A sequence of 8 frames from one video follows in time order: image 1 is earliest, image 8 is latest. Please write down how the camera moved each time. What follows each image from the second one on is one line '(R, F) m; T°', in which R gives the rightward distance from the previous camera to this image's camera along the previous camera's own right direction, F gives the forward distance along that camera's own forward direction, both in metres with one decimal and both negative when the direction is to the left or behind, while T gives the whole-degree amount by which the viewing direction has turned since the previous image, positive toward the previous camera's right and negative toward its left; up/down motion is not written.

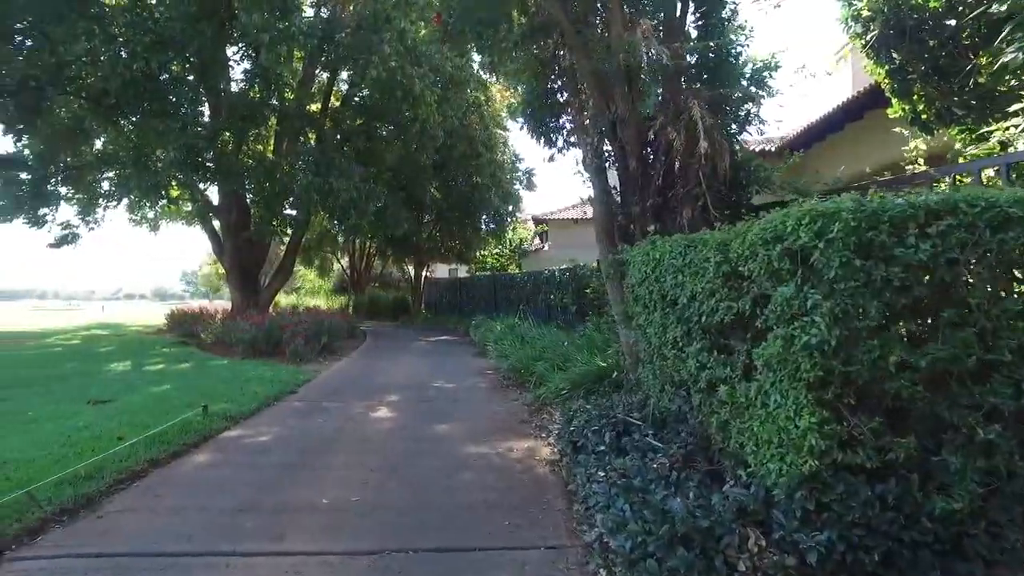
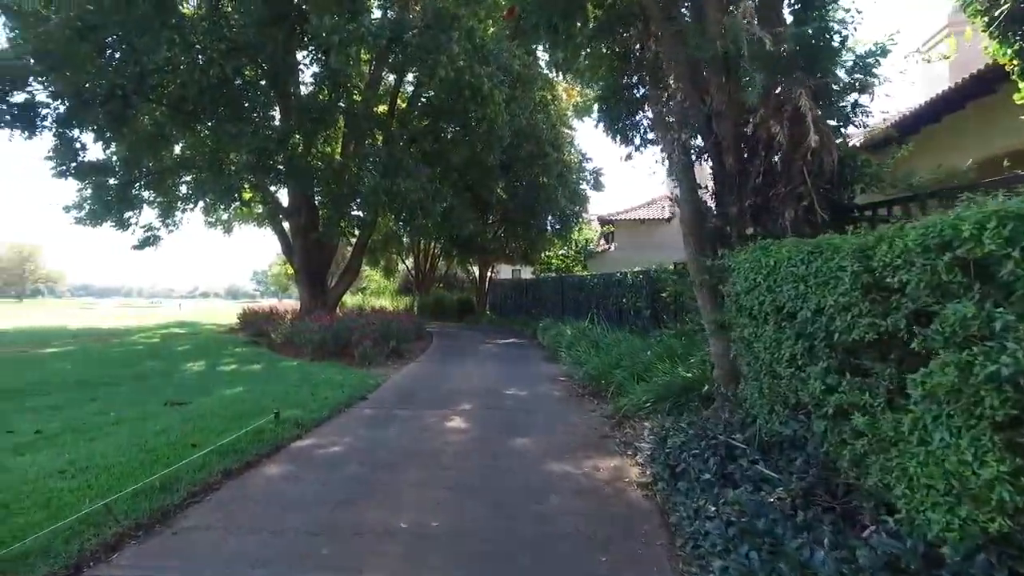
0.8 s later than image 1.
(-0.1, +0.3) m; -5°
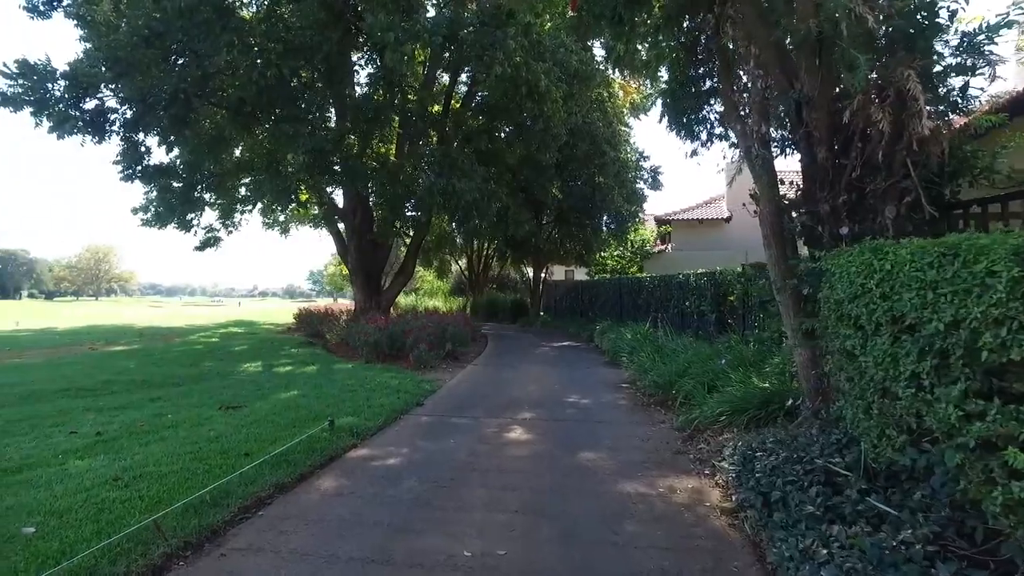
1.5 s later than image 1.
(-0.1, +0.3) m; -4°
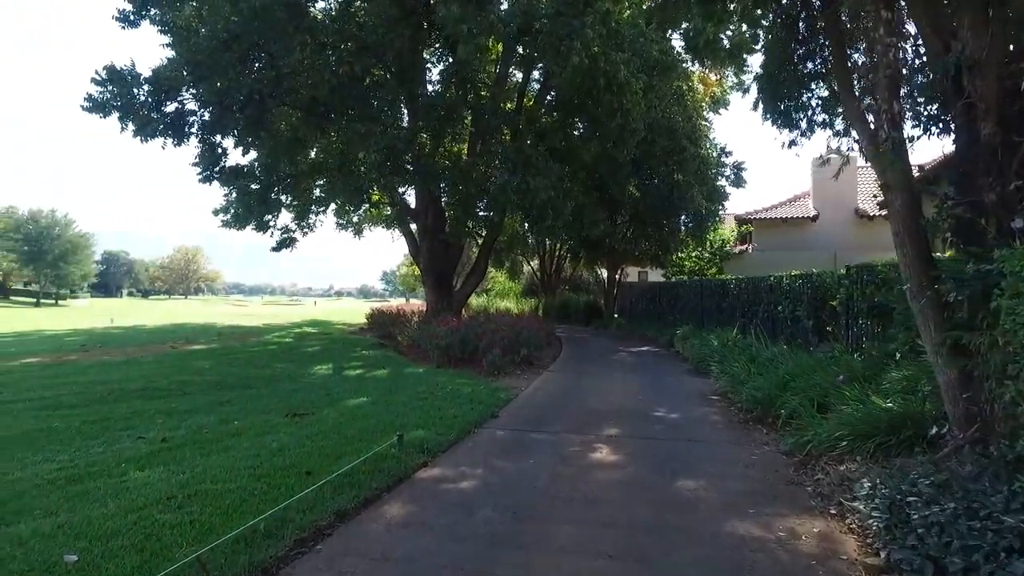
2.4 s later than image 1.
(-0.1, +0.5) m; -6°
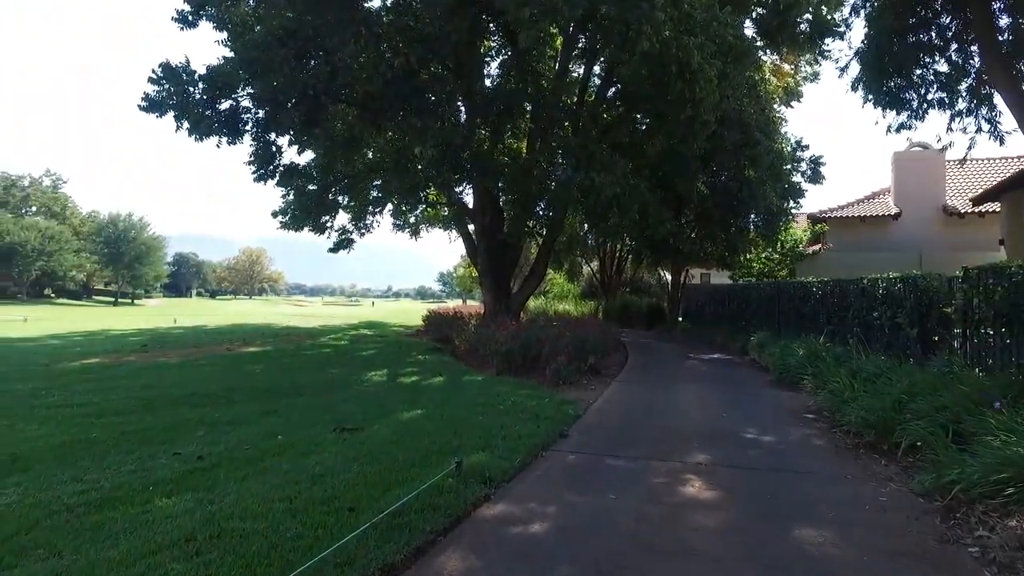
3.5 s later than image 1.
(-0.1, +0.7) m; -4°
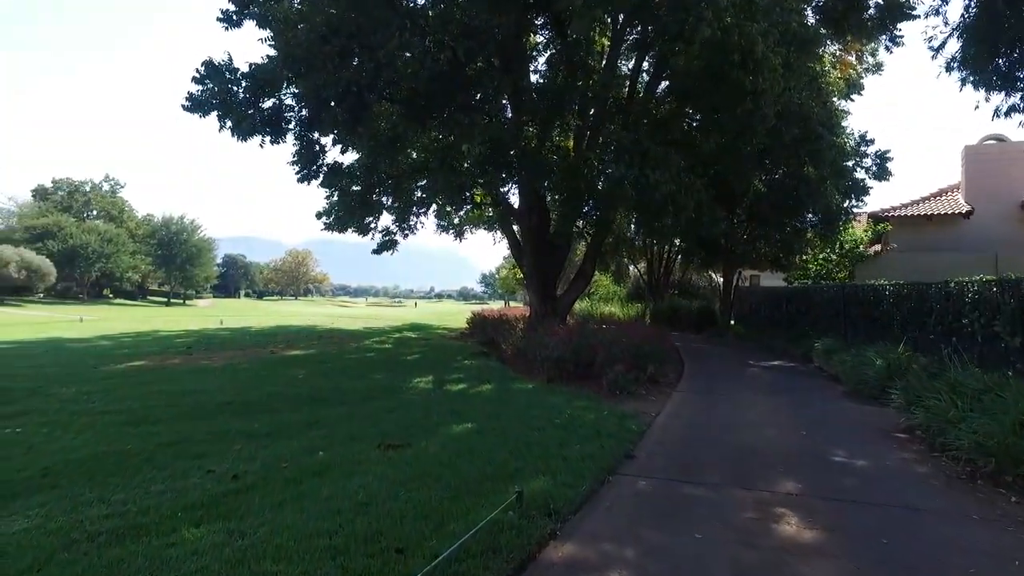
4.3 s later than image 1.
(-0.1, +0.6) m; -3°
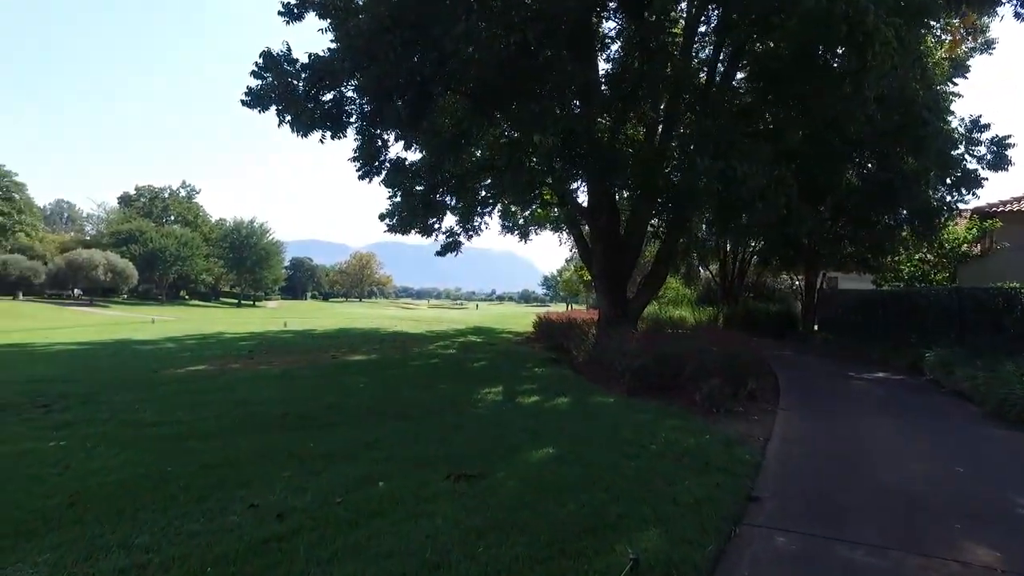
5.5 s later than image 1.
(-0.2, +0.9) m; -5°
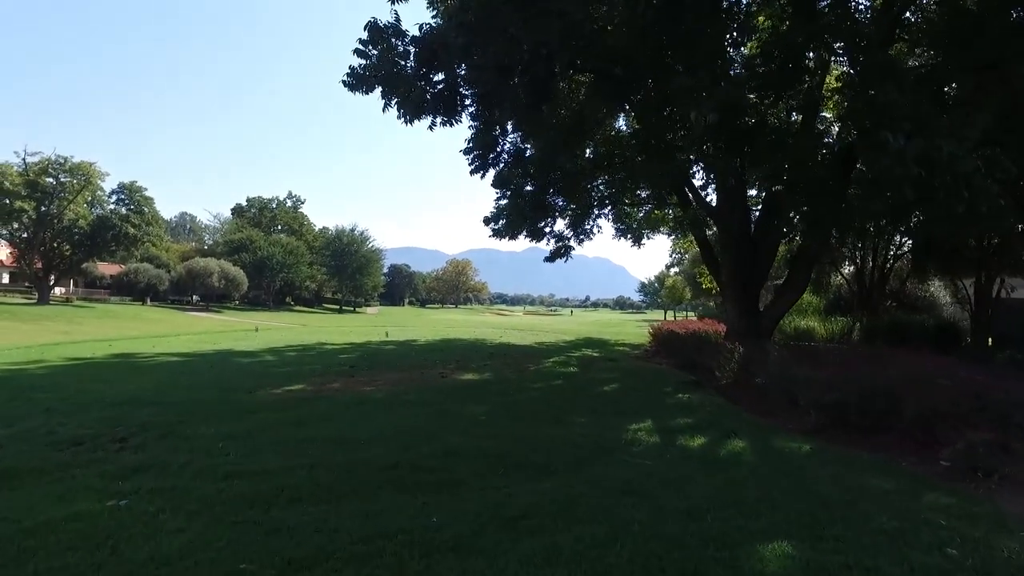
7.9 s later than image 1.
(-0.7, +1.9) m; -7°
